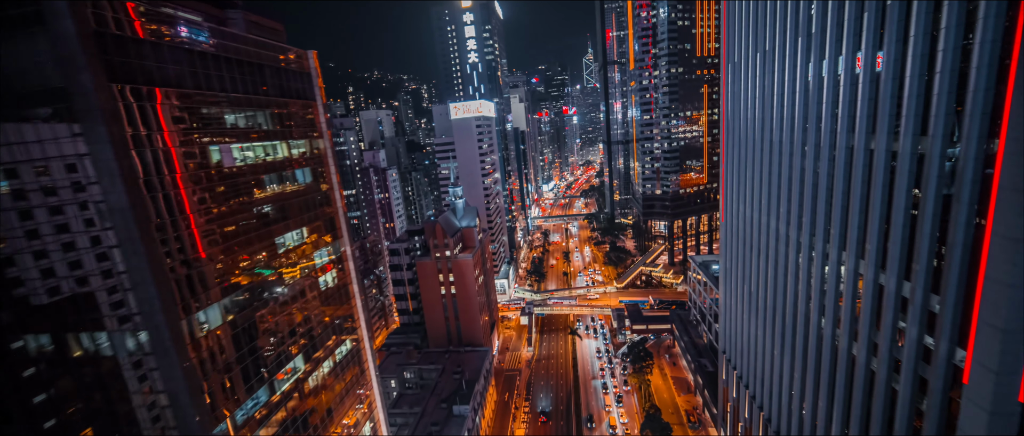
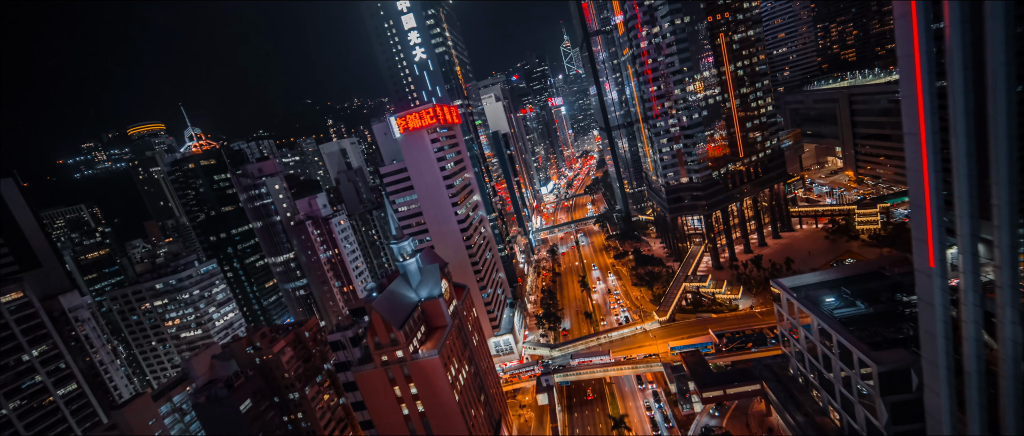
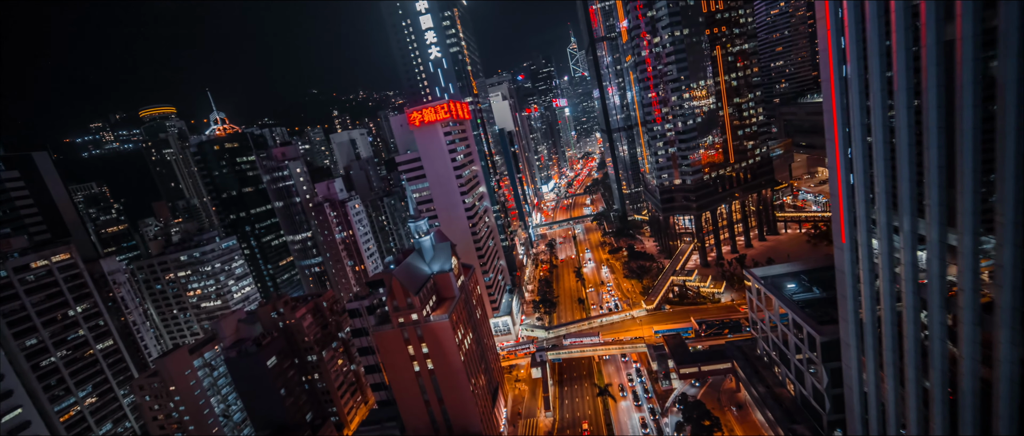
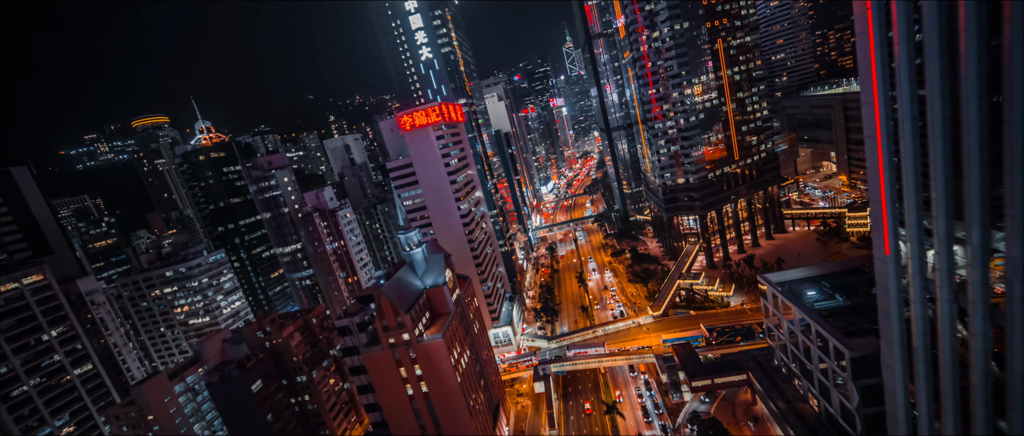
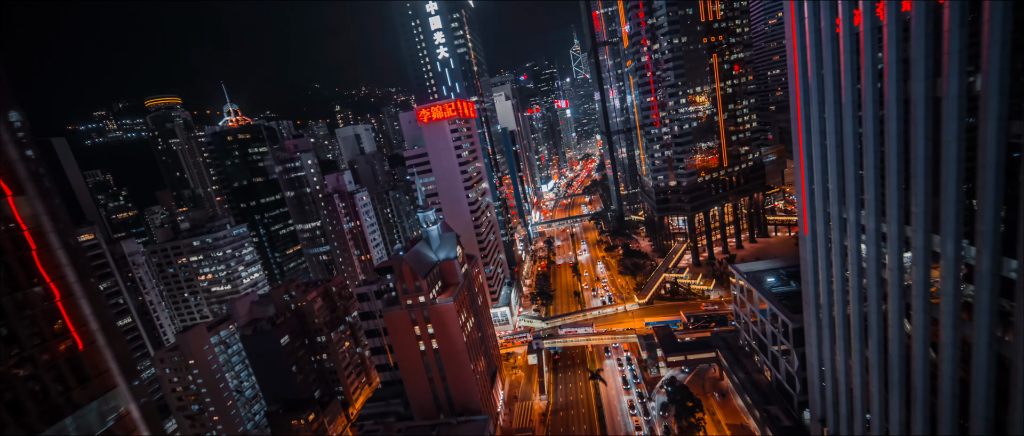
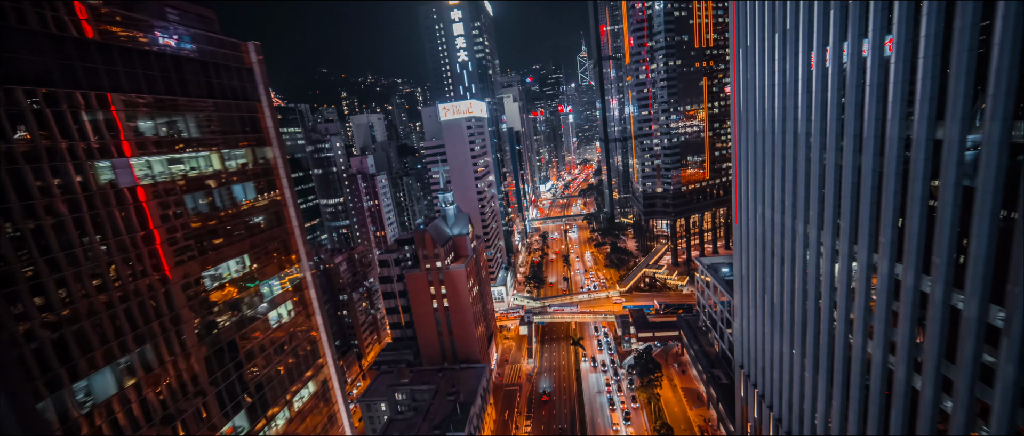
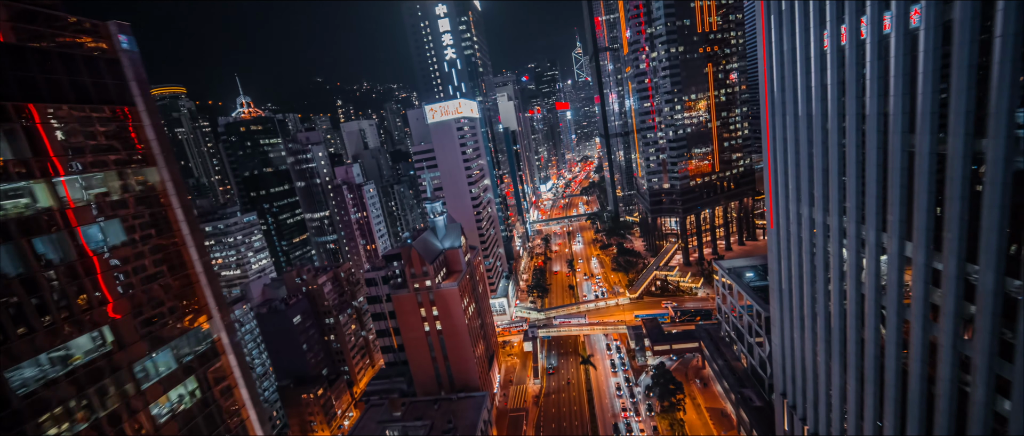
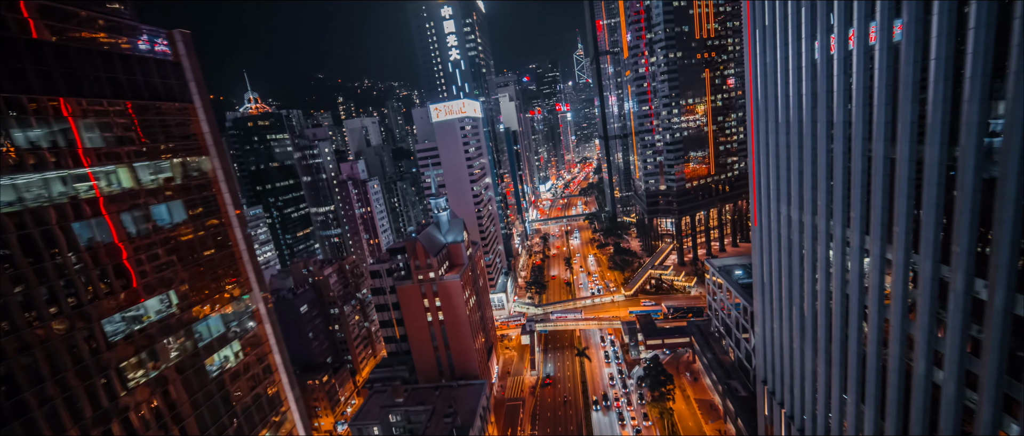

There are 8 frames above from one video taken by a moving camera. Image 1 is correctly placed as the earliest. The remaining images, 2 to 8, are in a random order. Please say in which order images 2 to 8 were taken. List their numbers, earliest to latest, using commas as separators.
6, 8, 7, 5, 3, 4, 2
